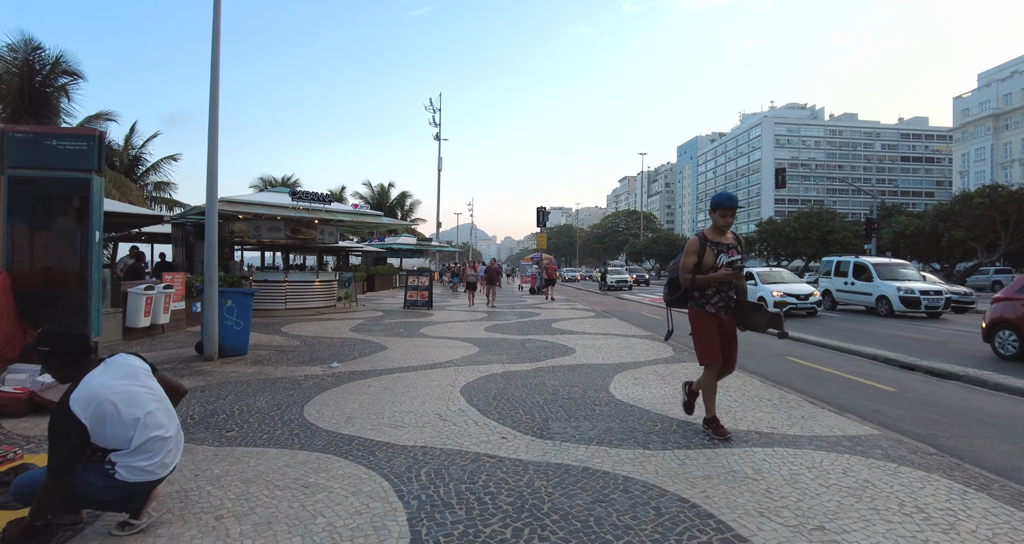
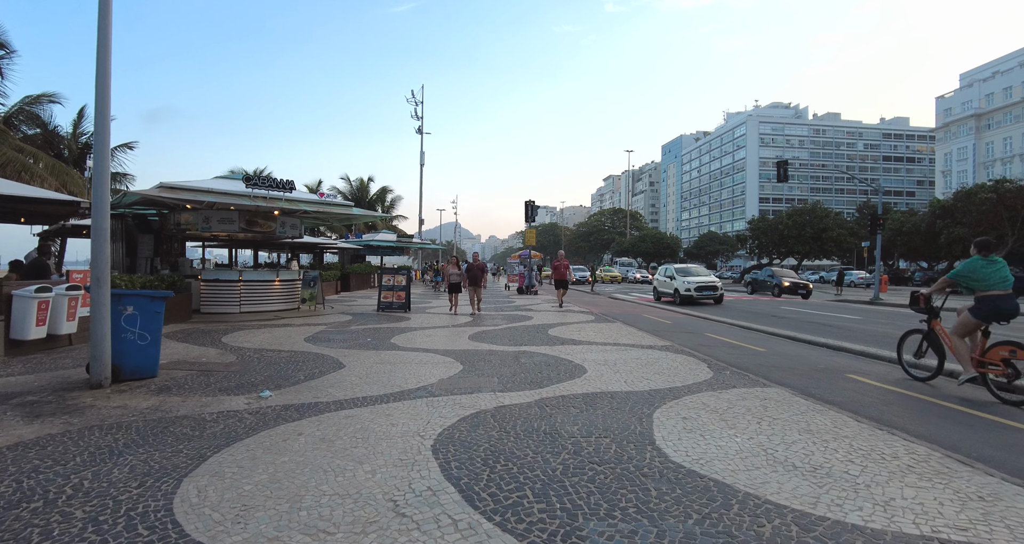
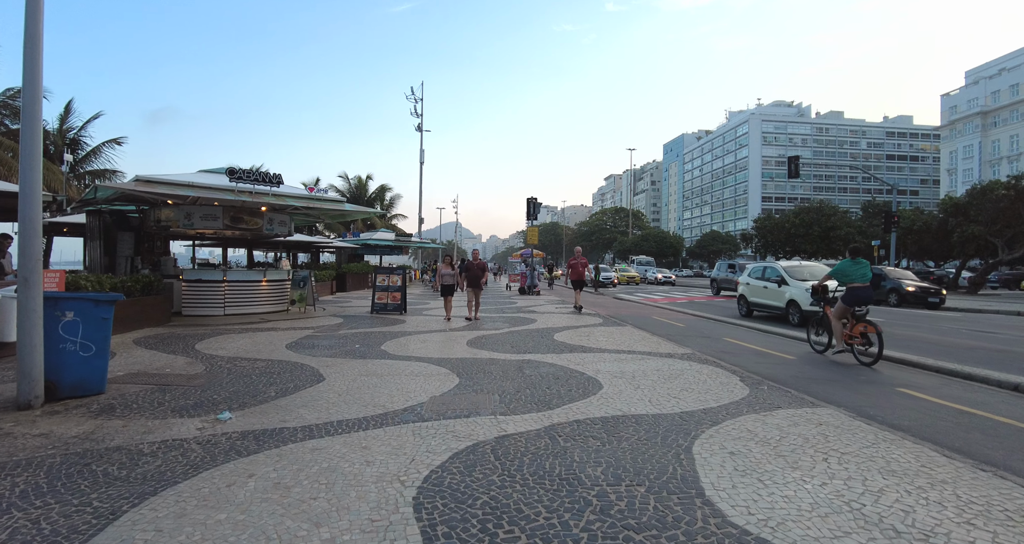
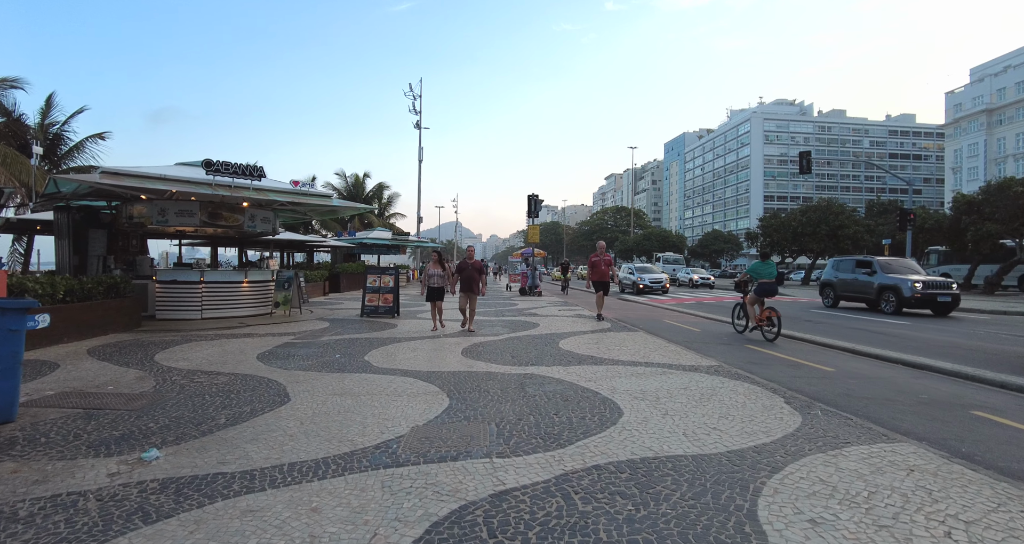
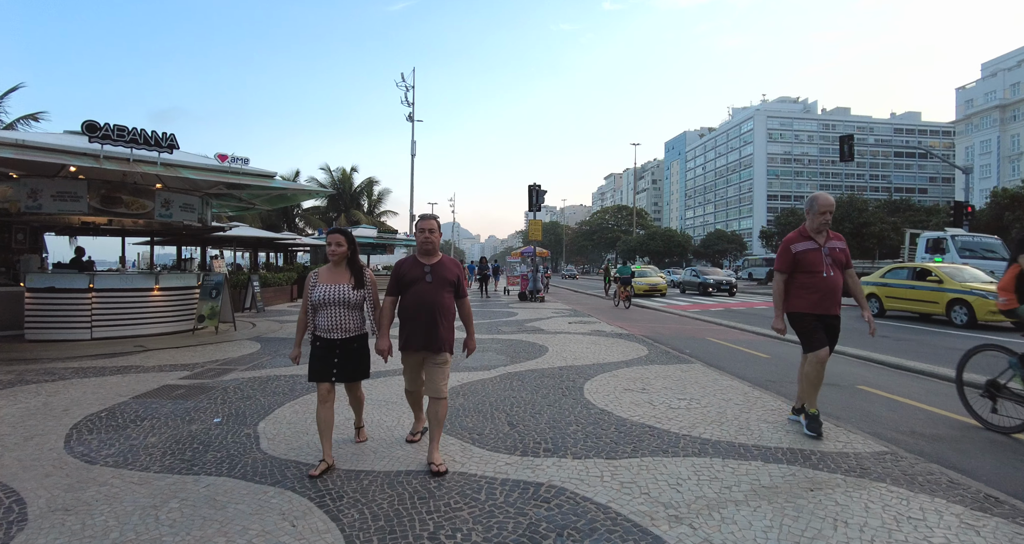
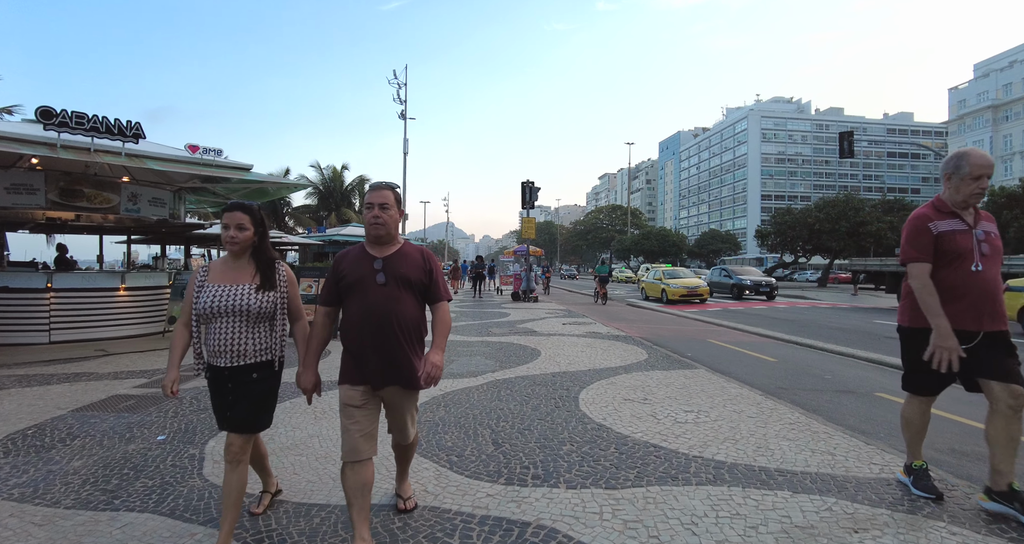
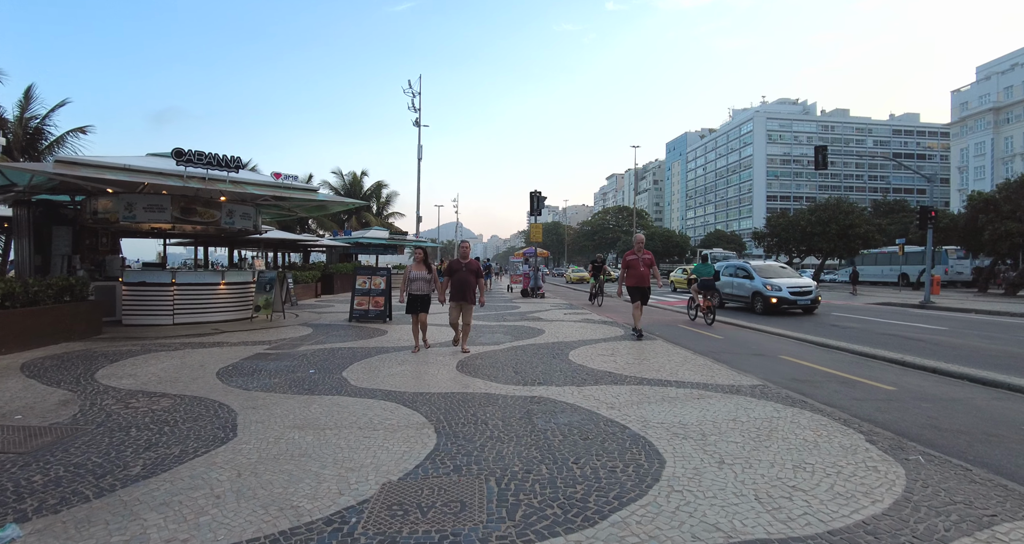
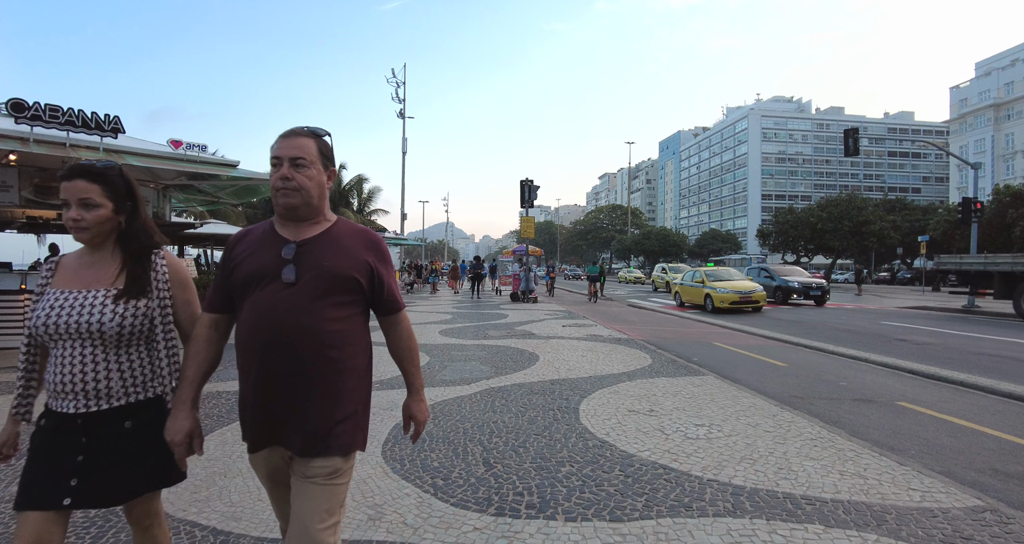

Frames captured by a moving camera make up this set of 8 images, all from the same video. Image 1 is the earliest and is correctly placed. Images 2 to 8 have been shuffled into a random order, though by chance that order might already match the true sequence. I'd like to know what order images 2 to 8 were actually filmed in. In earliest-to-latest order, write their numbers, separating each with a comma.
2, 3, 4, 7, 5, 6, 8
